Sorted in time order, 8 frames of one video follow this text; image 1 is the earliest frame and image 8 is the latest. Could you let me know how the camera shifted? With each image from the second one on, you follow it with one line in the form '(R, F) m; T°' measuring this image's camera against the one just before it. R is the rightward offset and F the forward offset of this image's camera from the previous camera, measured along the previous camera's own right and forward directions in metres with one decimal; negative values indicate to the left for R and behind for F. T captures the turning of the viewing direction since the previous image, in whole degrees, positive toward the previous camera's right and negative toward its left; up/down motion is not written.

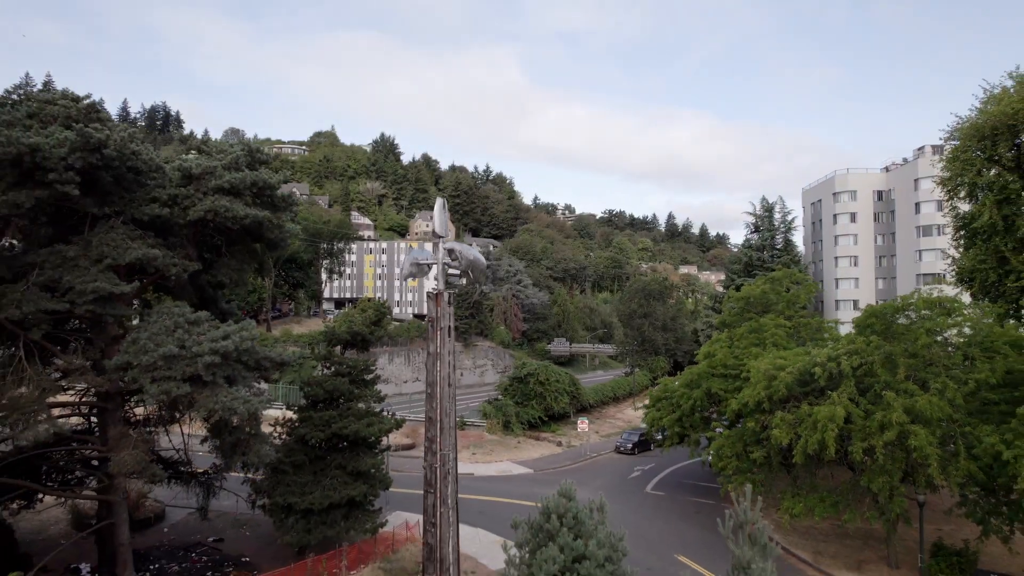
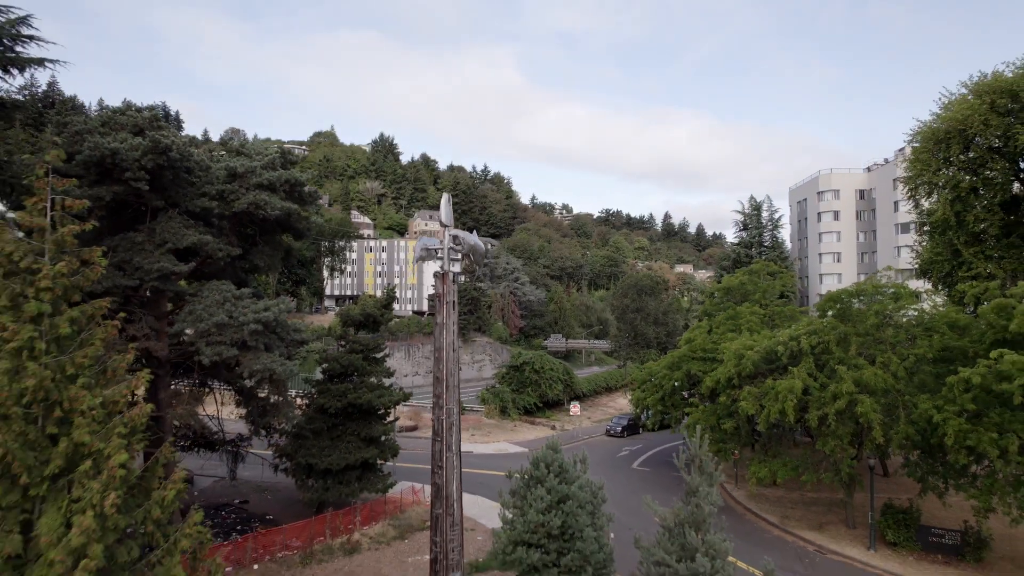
(+0.1, -1.8) m; 0°
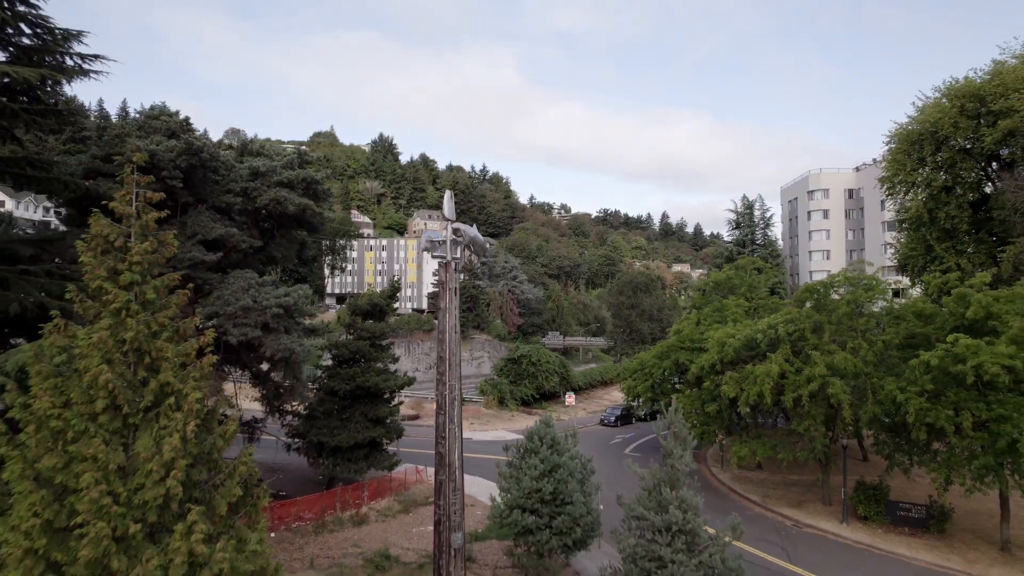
(0.0, -1.2) m; 0°
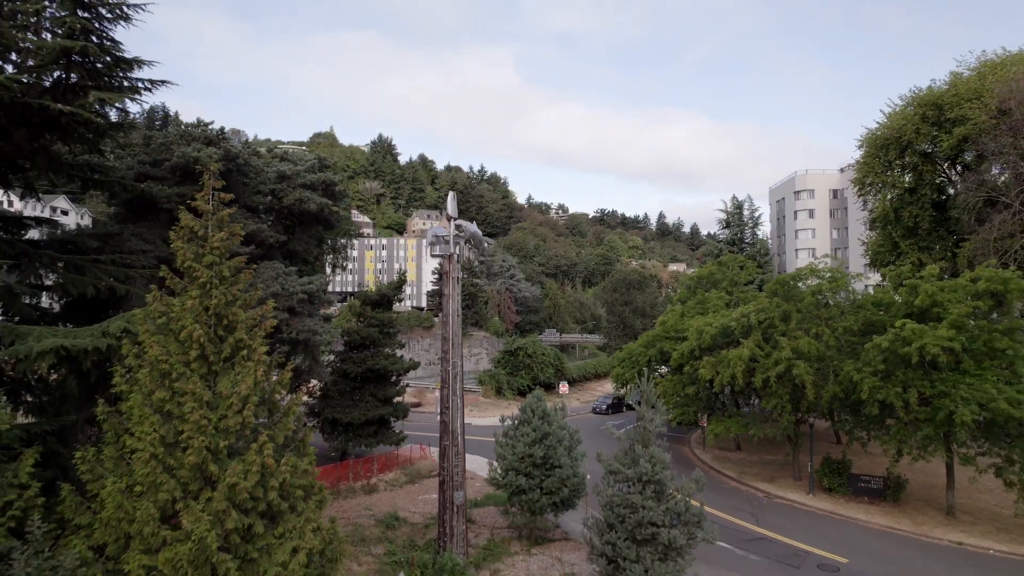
(+0.1, -1.8) m; 0°
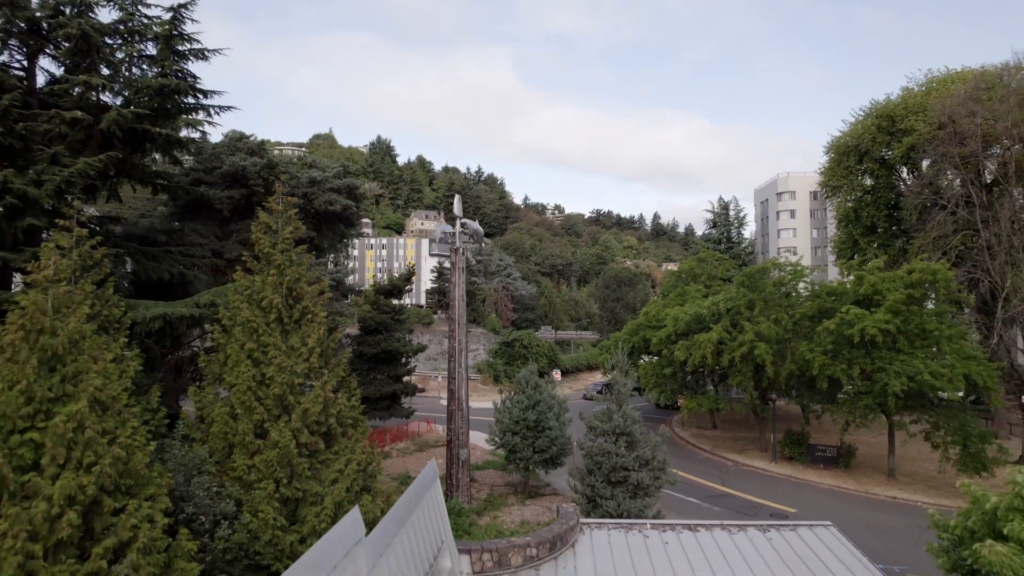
(0.0, -2.5) m; 0°
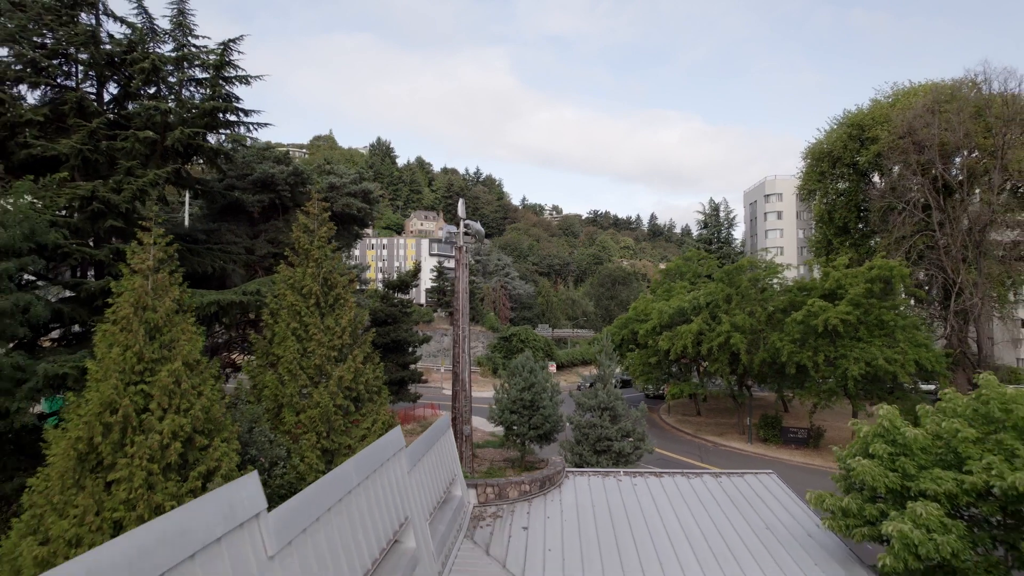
(0.0, -2.0) m; 0°
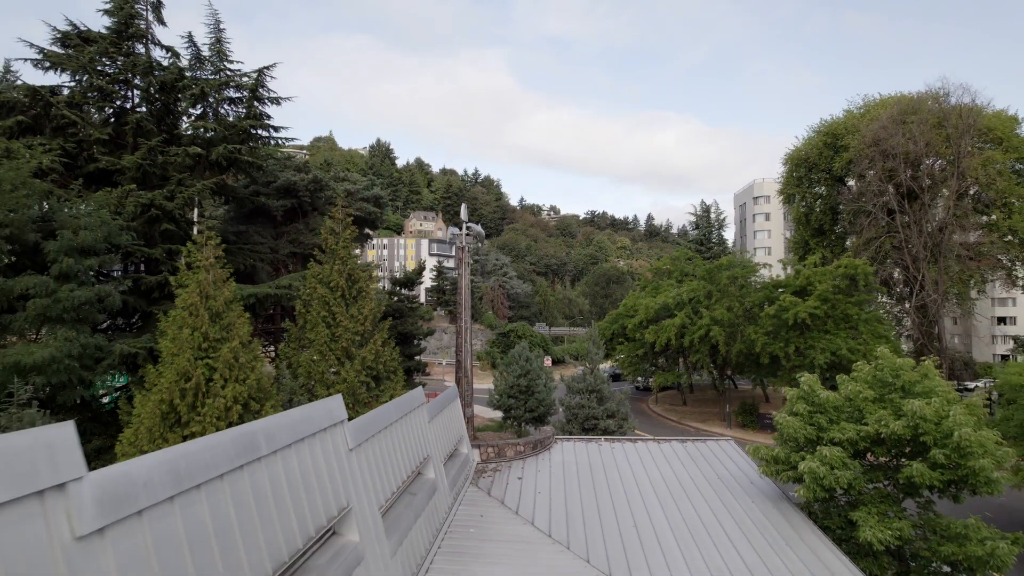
(0.0, -2.0) m; 0°
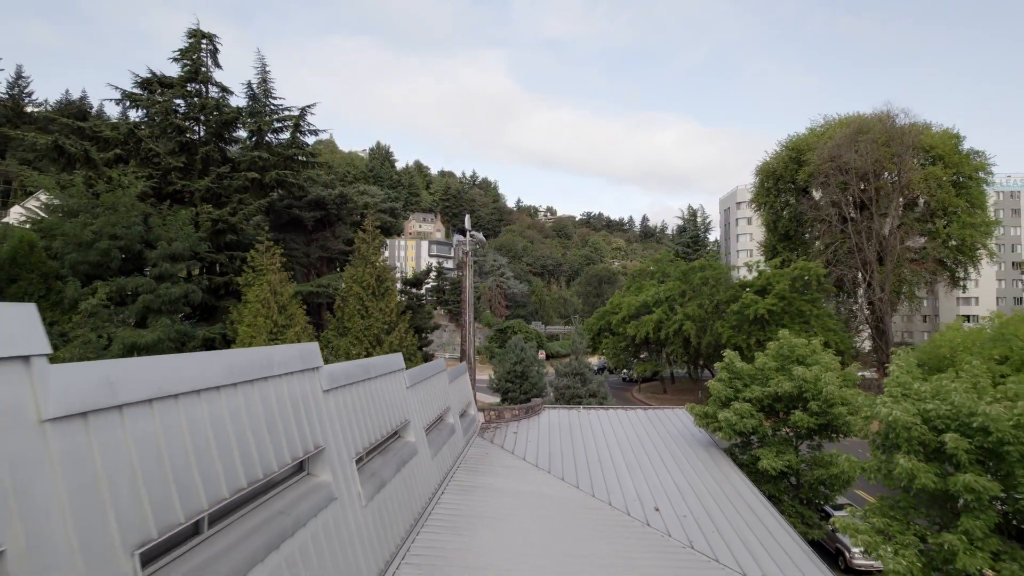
(0.0, -3.3) m; 0°
